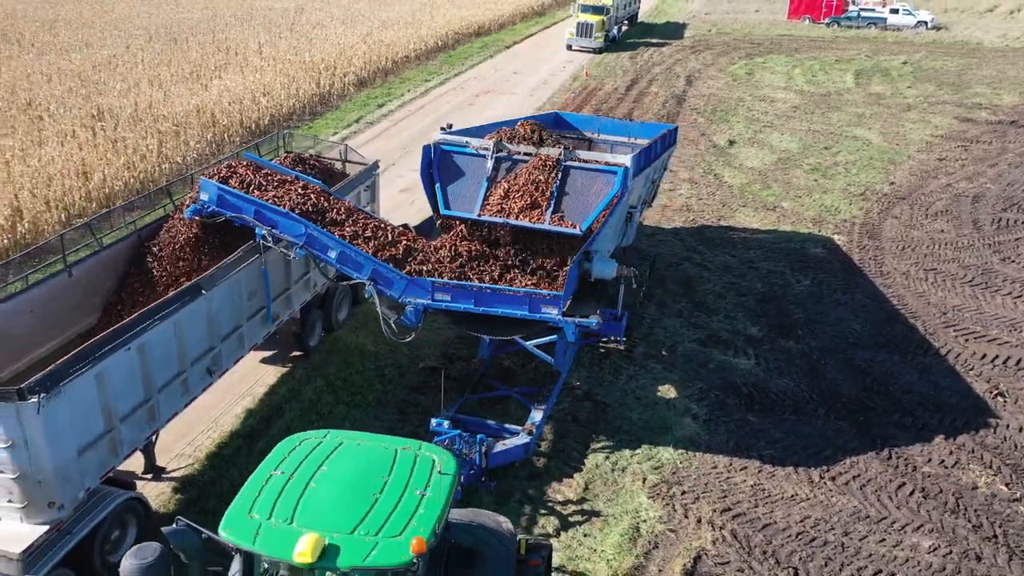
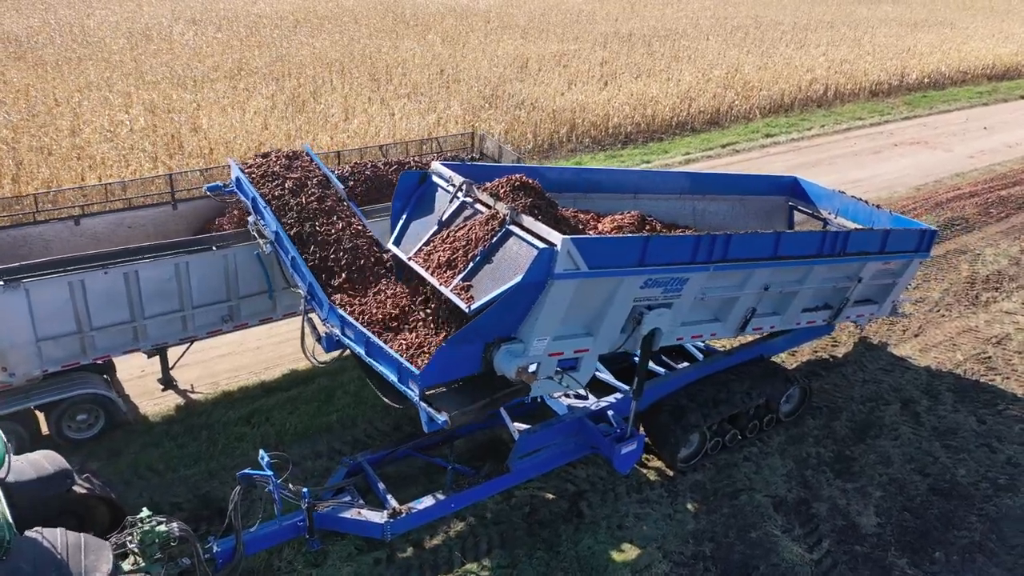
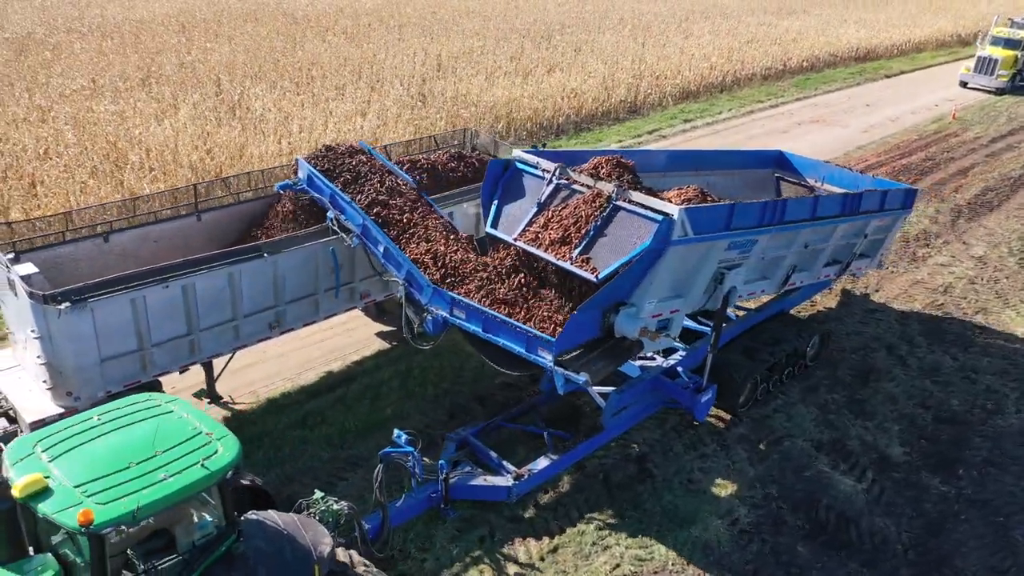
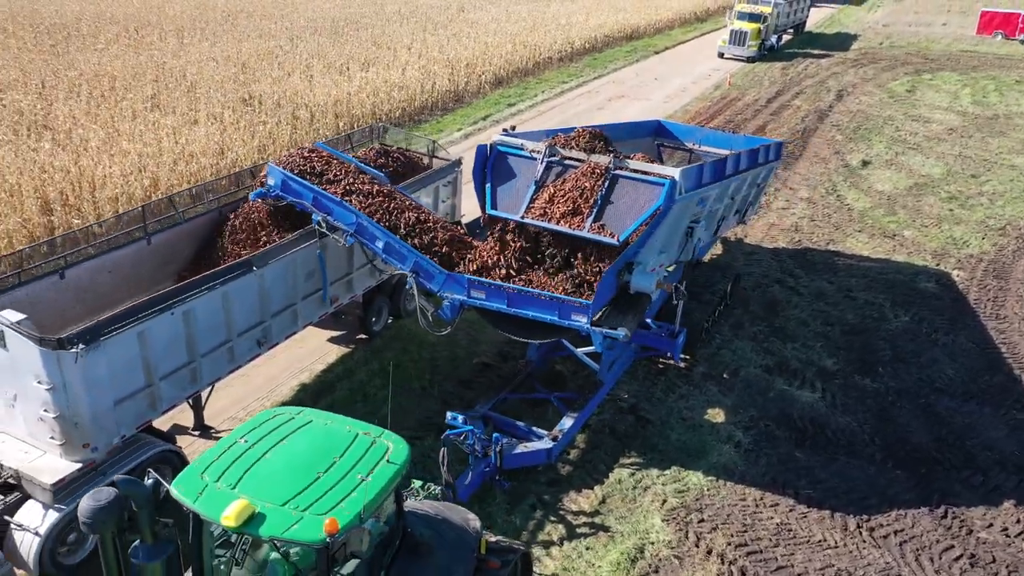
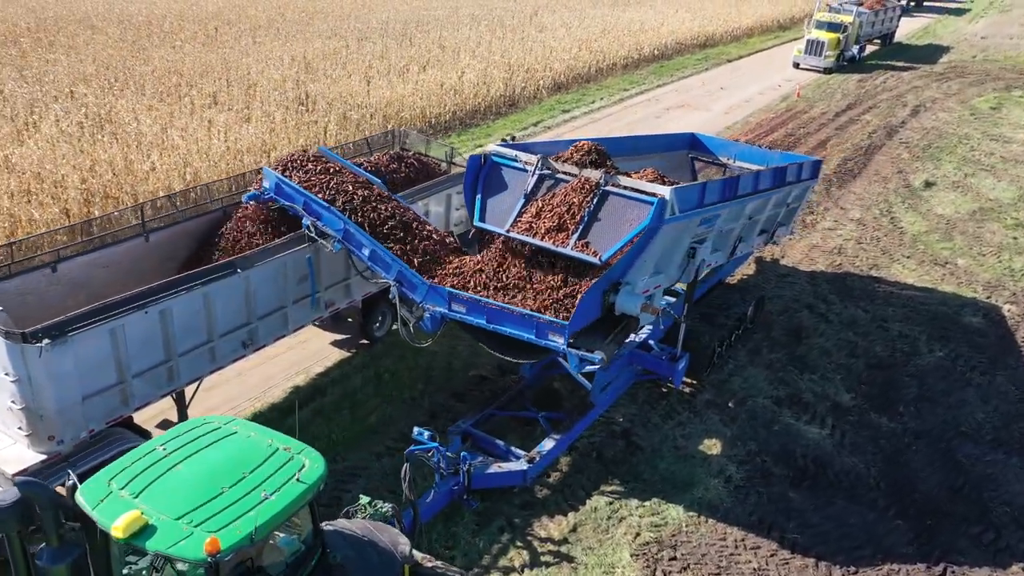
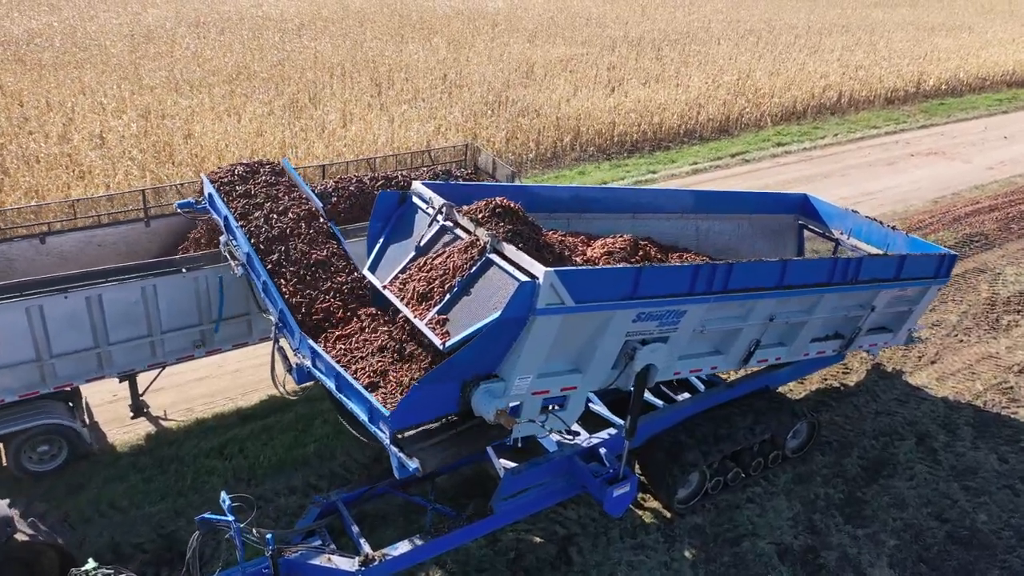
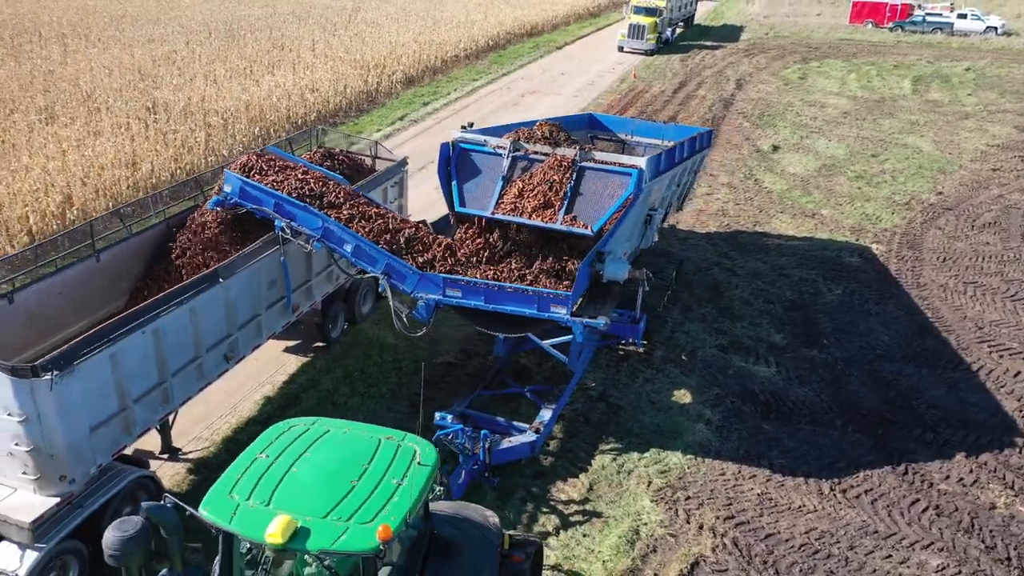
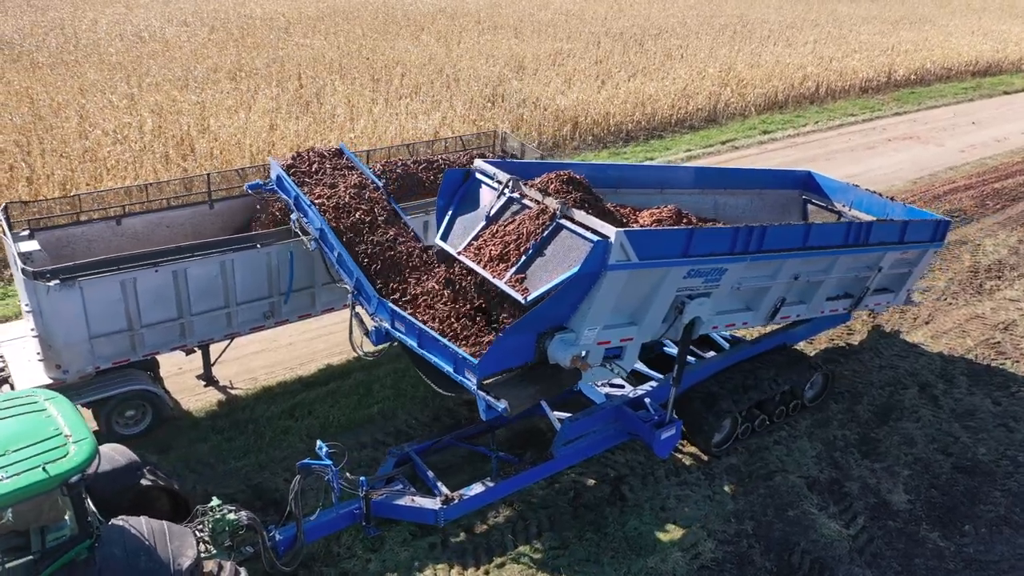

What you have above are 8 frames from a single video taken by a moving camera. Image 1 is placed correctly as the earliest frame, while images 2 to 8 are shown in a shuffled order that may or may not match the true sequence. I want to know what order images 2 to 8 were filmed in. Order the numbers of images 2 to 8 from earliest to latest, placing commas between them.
7, 4, 5, 3, 8, 2, 6
